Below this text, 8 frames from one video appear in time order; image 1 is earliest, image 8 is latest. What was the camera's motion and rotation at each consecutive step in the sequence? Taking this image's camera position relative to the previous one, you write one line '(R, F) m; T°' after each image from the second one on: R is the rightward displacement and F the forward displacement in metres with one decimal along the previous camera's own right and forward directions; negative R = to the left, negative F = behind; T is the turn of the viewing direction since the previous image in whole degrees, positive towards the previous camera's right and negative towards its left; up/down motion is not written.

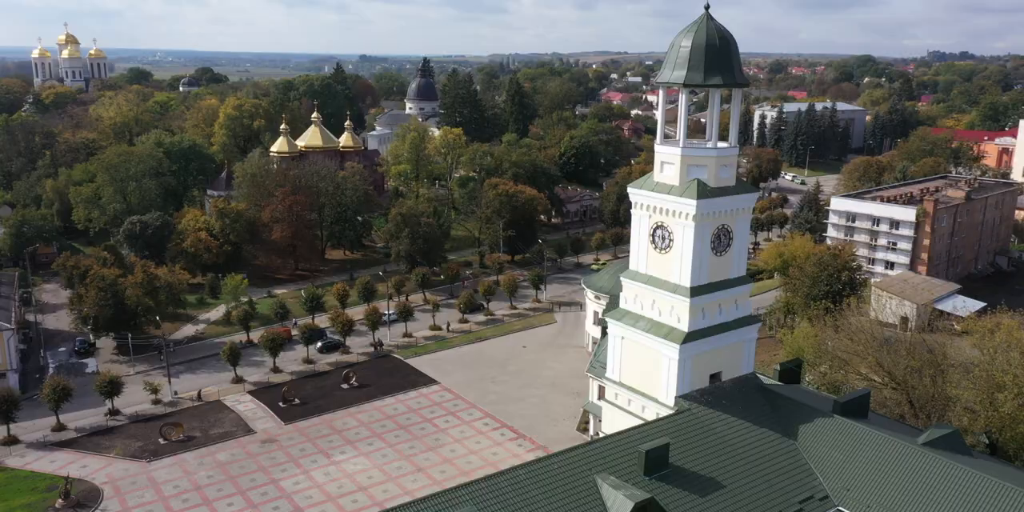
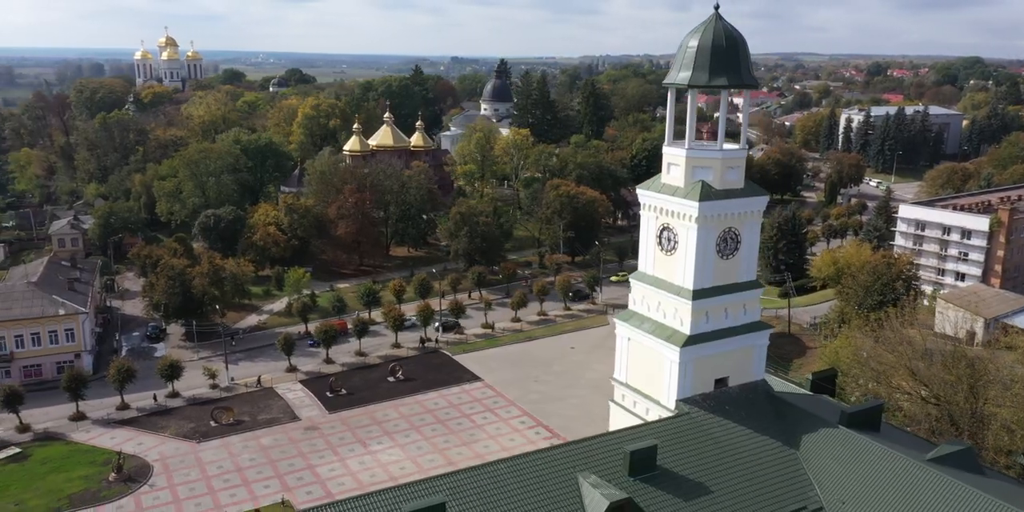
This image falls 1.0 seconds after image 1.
(+2.1, -0.2) m; -6°
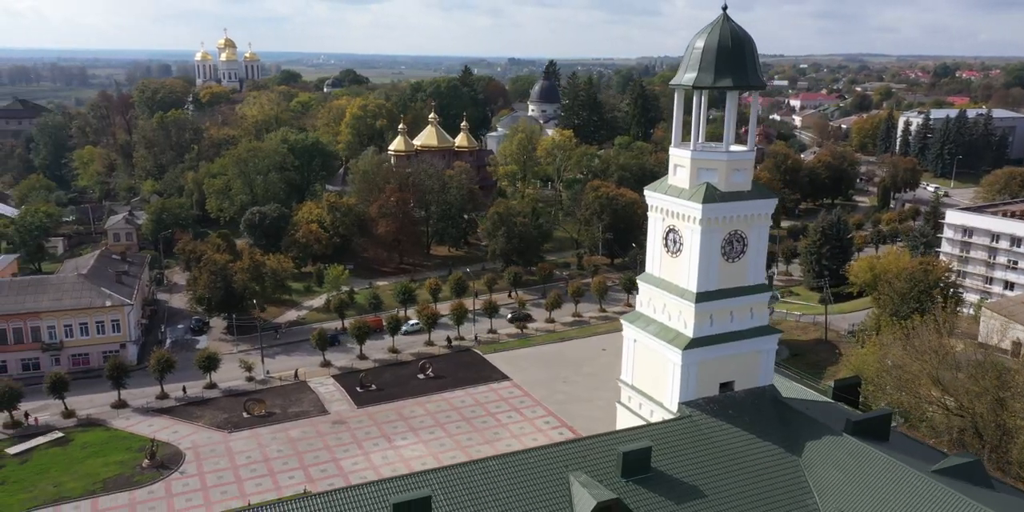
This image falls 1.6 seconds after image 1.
(+1.3, -0.1) m; -4°
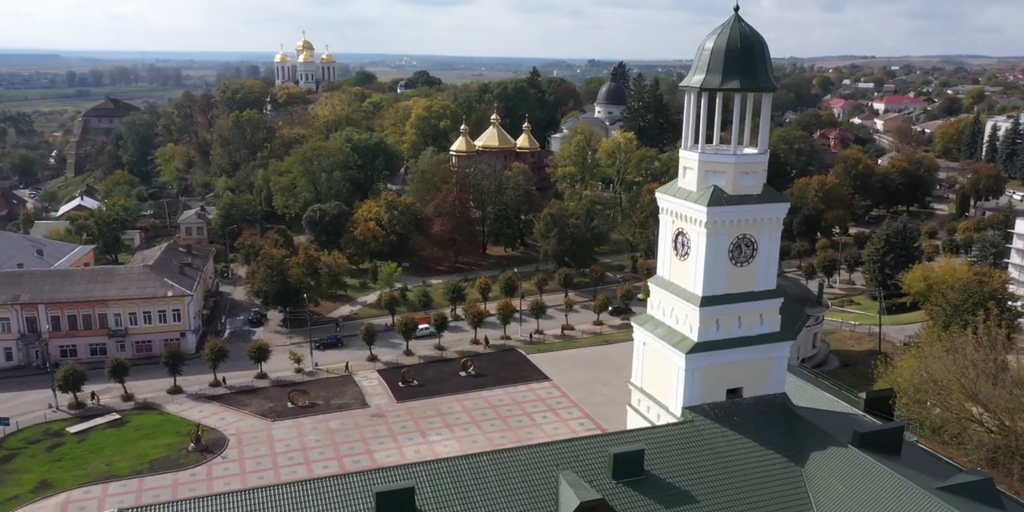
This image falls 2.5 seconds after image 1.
(+1.8, -0.1) m; -5°
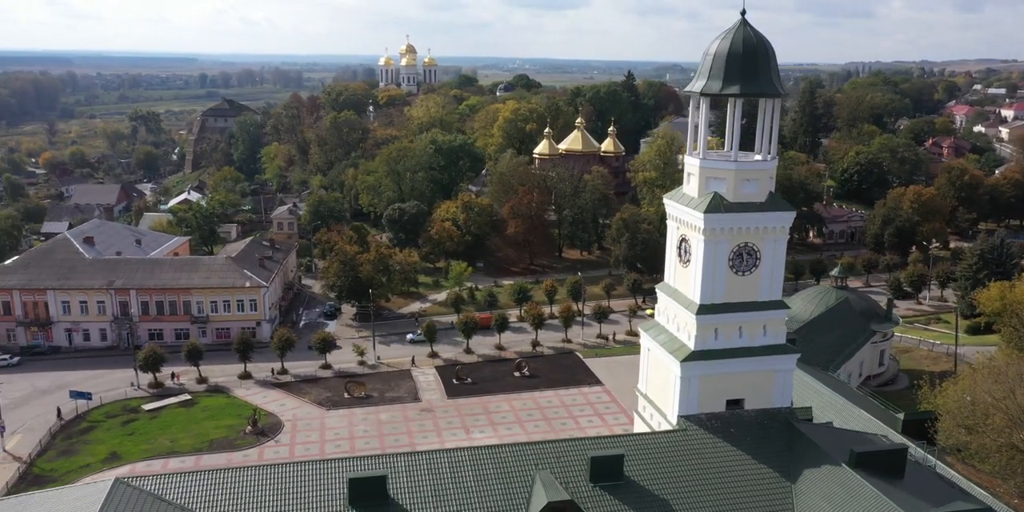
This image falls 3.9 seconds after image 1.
(+2.7, -0.2) m; -7°
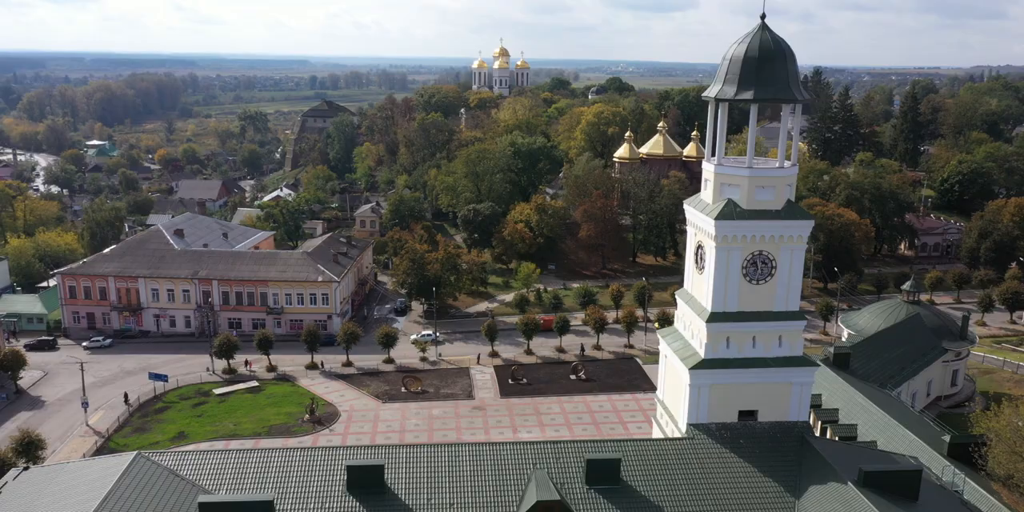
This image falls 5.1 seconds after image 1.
(+2.1, -0.2) m; -7°
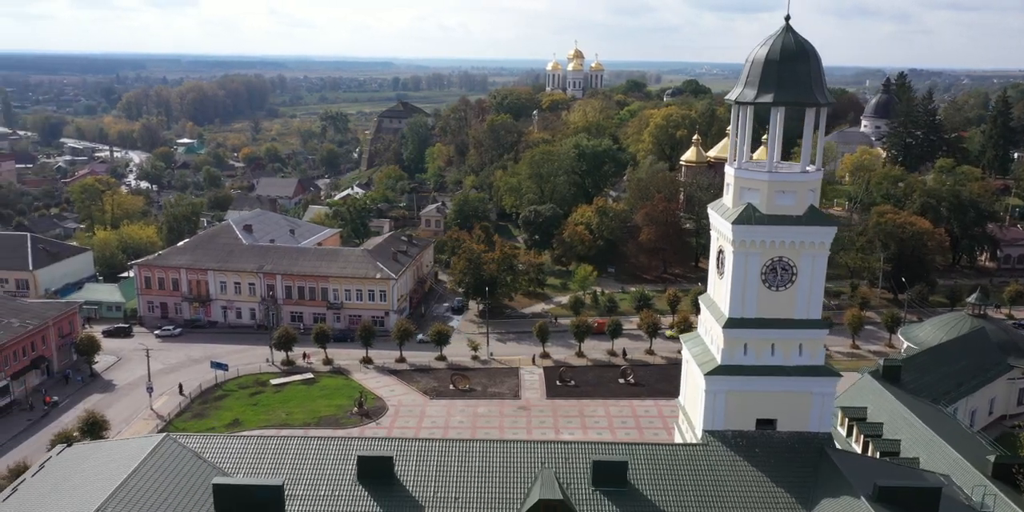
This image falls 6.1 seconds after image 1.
(+1.5, -0.2) m; -5°
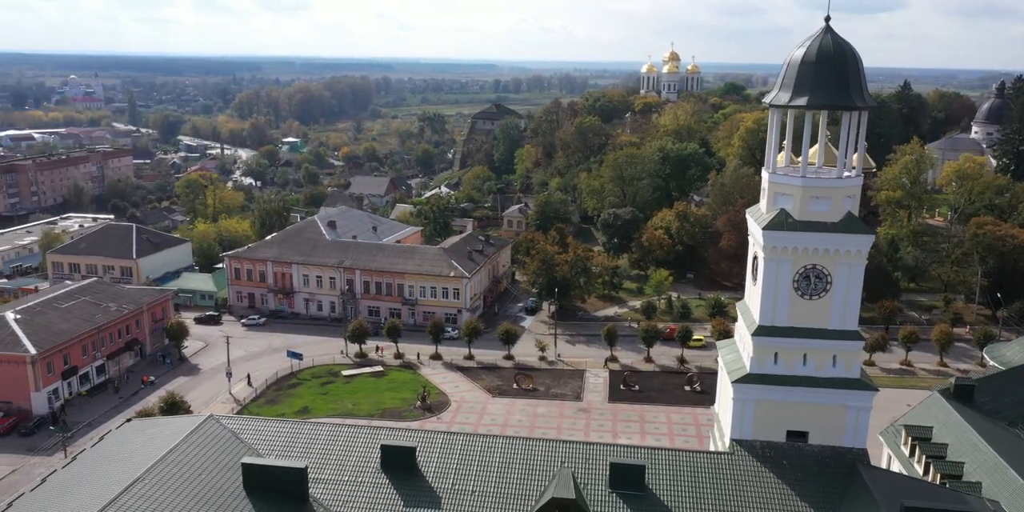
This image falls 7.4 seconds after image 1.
(+1.6, -0.1) m; -7°
